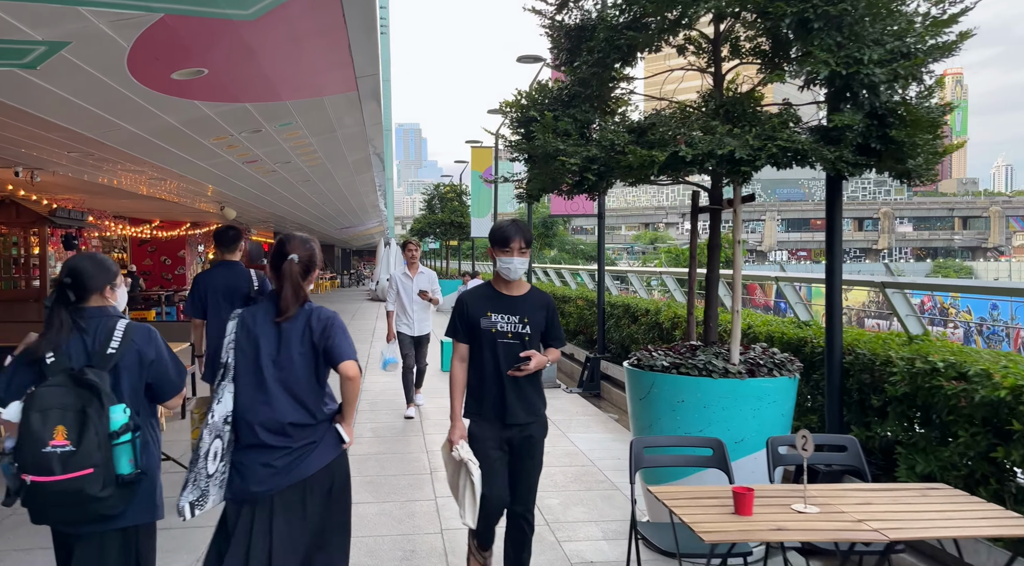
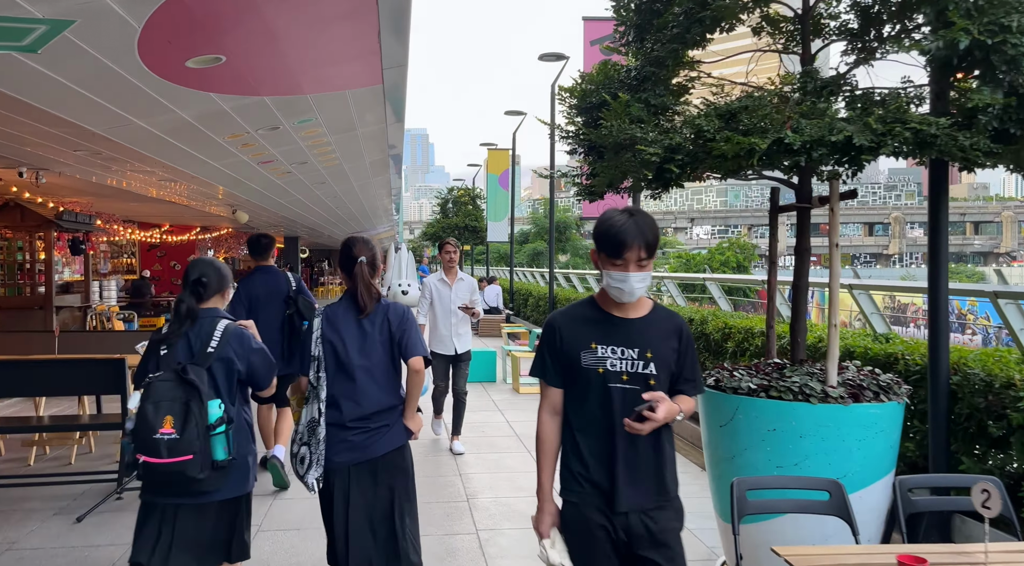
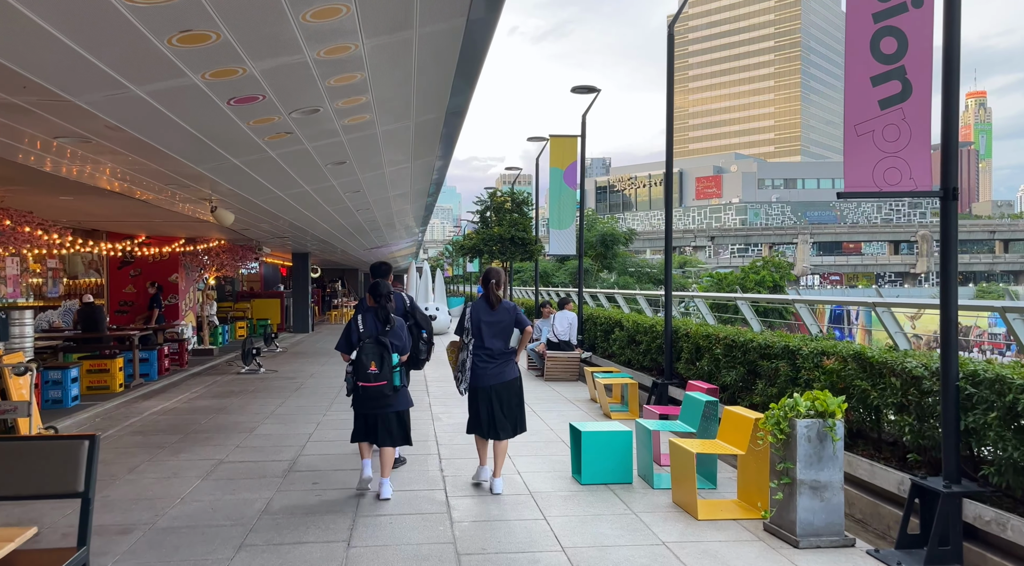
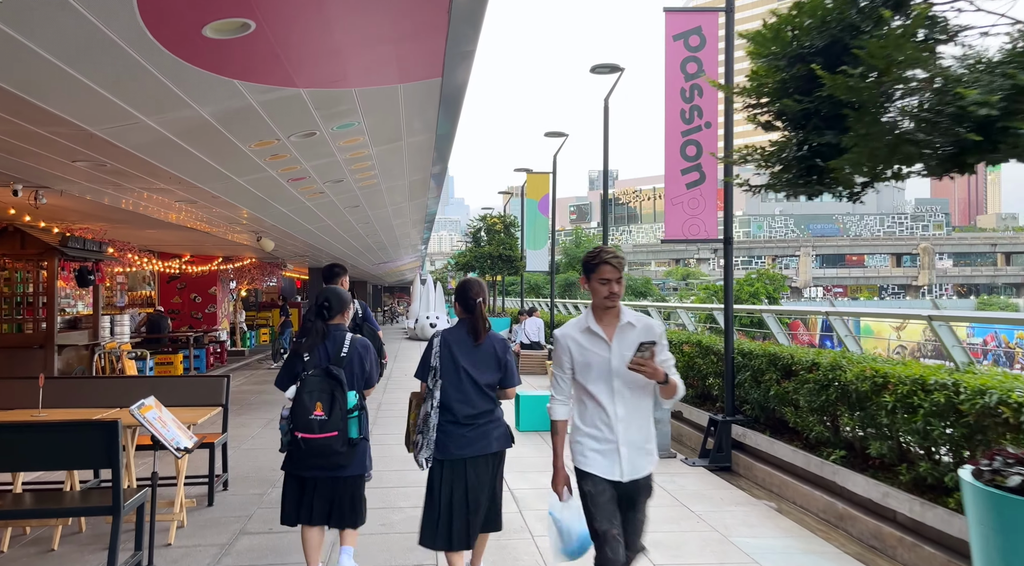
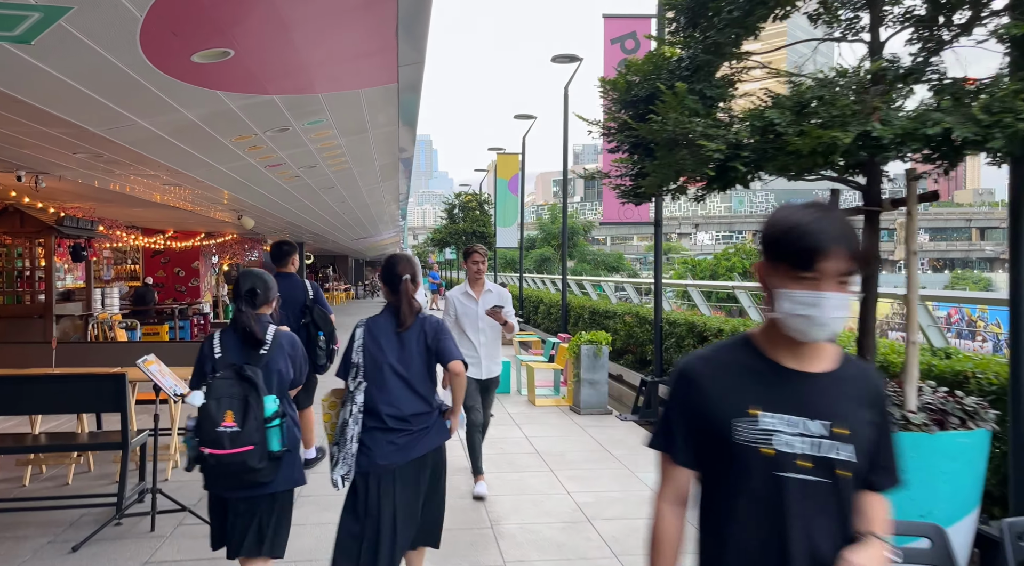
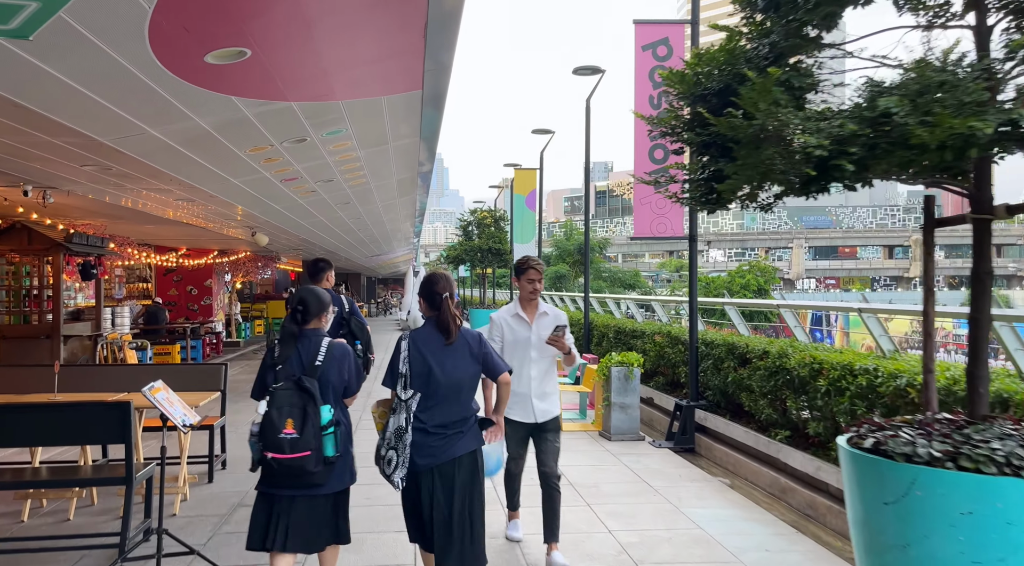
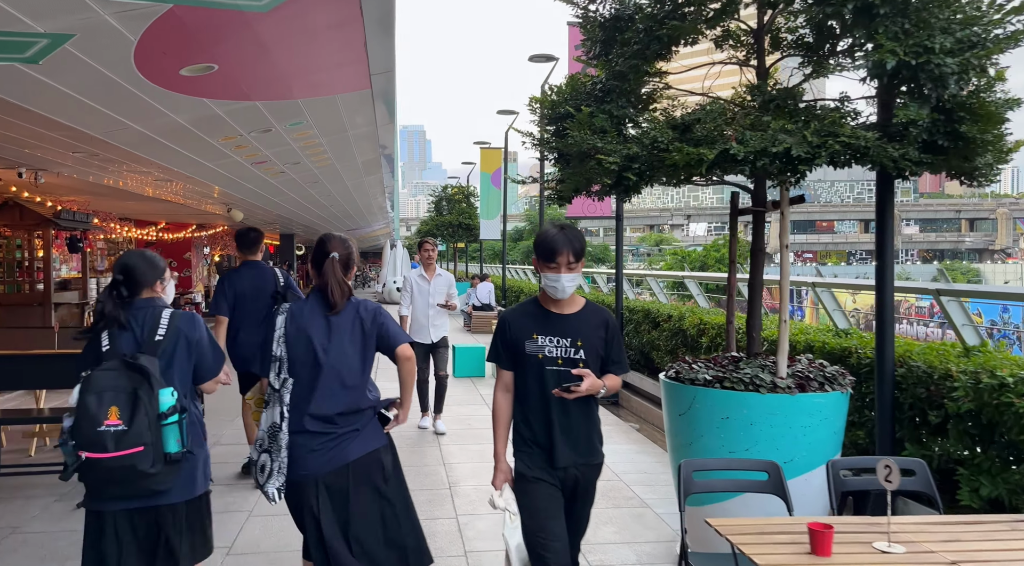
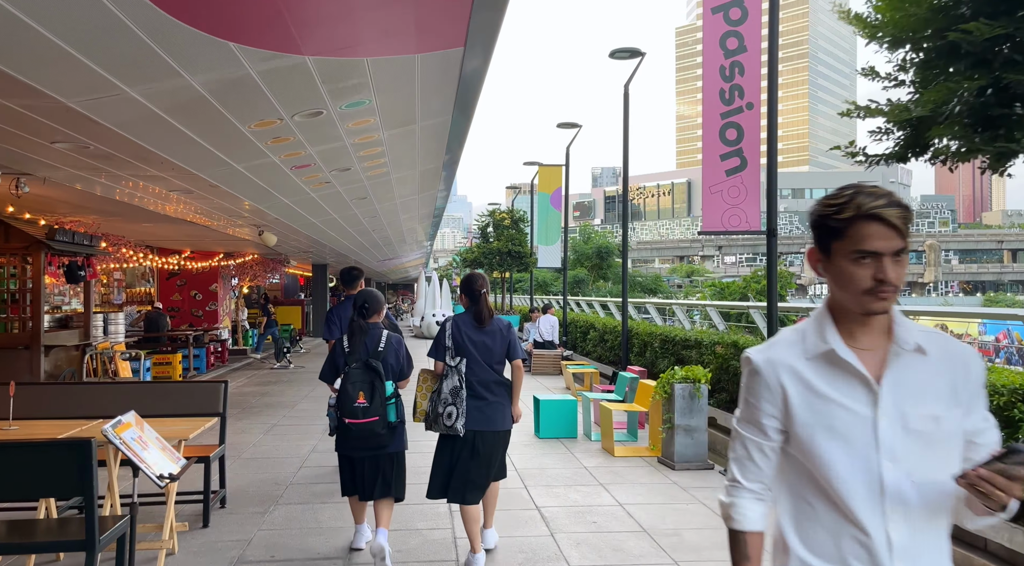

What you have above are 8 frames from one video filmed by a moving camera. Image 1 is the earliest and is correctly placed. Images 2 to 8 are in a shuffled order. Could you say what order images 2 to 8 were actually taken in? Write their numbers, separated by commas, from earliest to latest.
7, 2, 5, 6, 4, 8, 3
